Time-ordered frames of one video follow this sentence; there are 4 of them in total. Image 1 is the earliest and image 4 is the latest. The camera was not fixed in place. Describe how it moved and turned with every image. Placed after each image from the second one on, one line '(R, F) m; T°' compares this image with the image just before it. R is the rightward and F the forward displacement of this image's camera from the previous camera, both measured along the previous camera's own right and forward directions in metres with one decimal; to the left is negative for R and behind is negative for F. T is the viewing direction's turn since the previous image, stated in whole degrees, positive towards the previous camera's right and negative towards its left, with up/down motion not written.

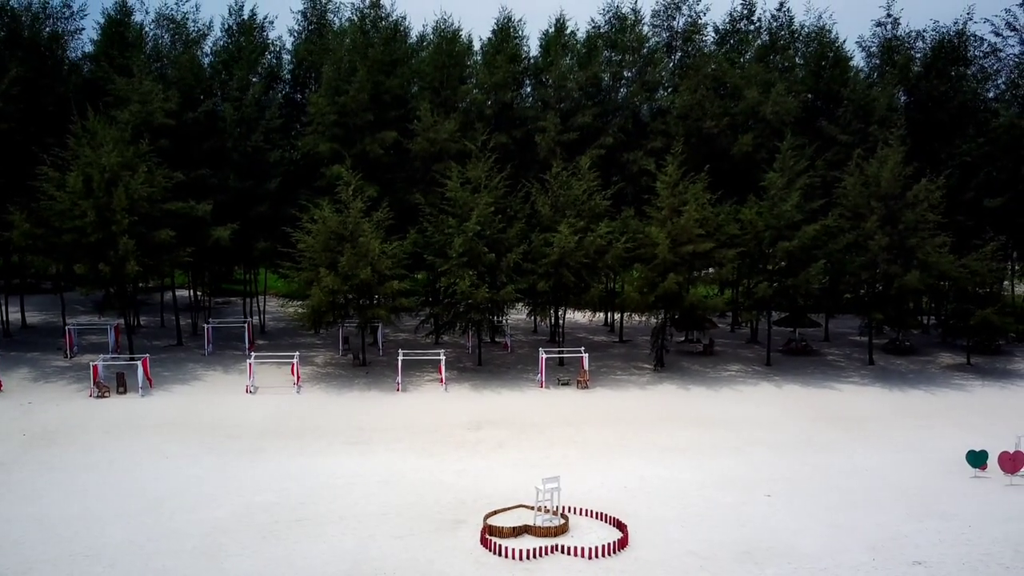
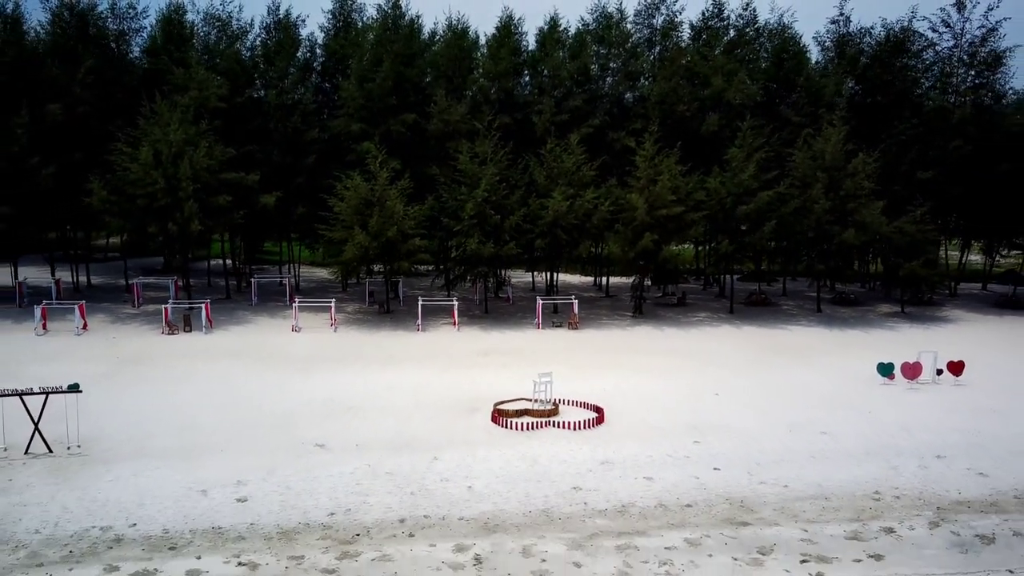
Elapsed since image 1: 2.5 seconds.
(-0.1, -5.3) m; 0°
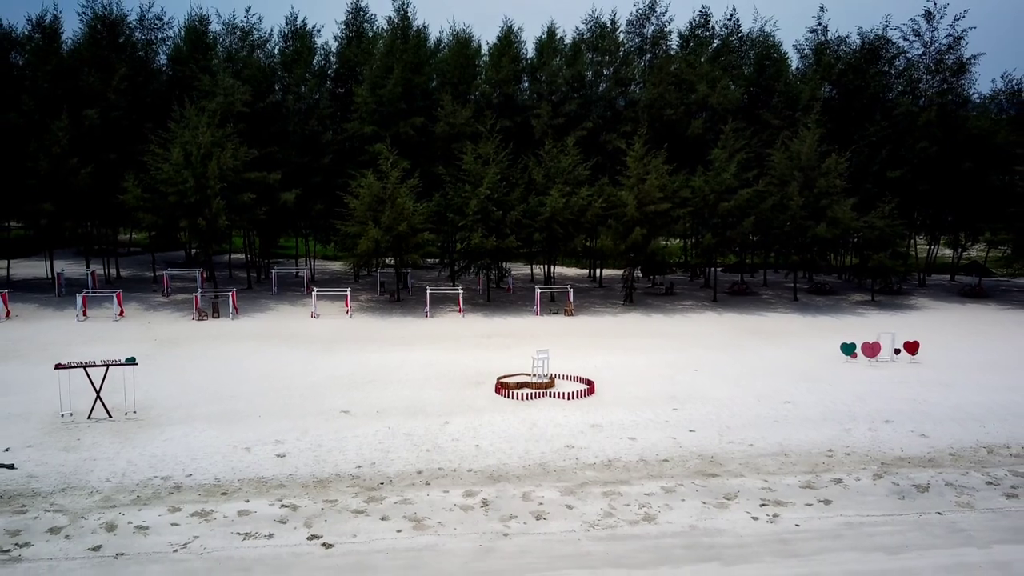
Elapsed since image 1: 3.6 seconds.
(-0.1, -3.0) m; 0°
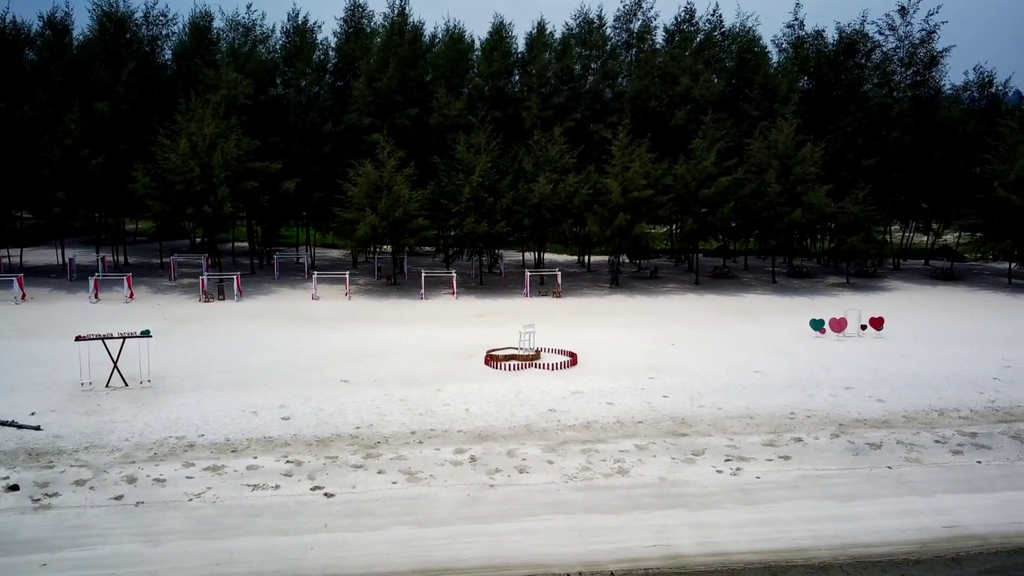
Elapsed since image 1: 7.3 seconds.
(+0.4, -1.8) m; 0°
